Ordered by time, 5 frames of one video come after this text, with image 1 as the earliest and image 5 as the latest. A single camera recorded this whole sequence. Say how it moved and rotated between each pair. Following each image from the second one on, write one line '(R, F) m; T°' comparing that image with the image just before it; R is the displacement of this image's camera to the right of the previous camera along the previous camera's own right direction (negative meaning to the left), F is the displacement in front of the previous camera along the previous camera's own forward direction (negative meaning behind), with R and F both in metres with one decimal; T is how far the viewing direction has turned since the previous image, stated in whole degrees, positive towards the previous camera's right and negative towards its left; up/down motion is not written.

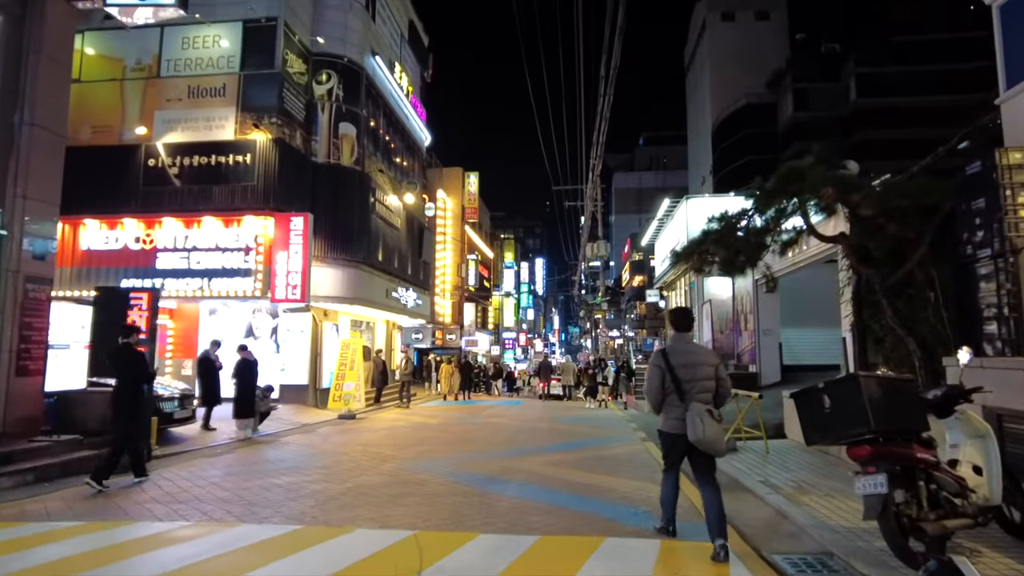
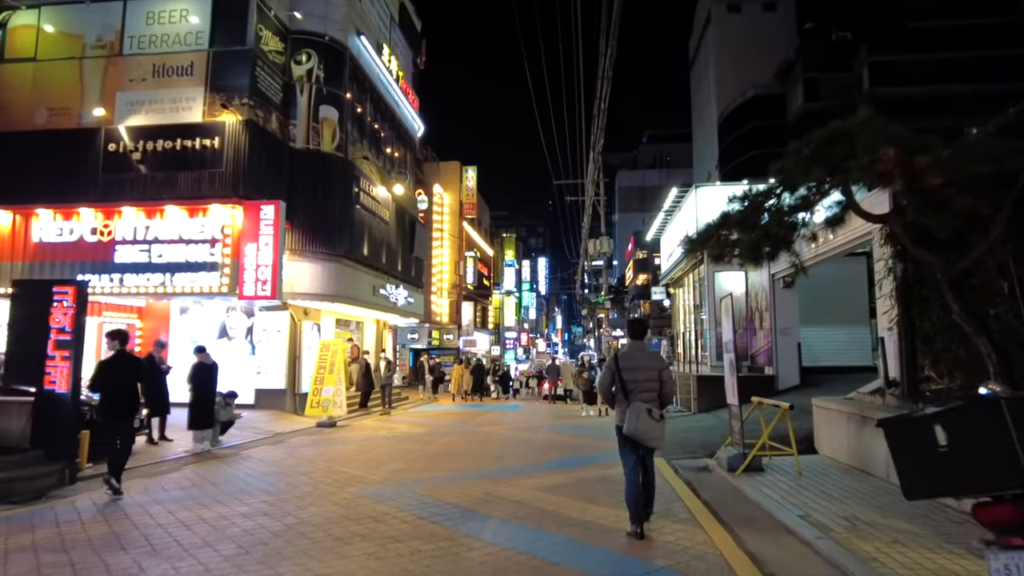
(+0.2, +1.5) m; 0°
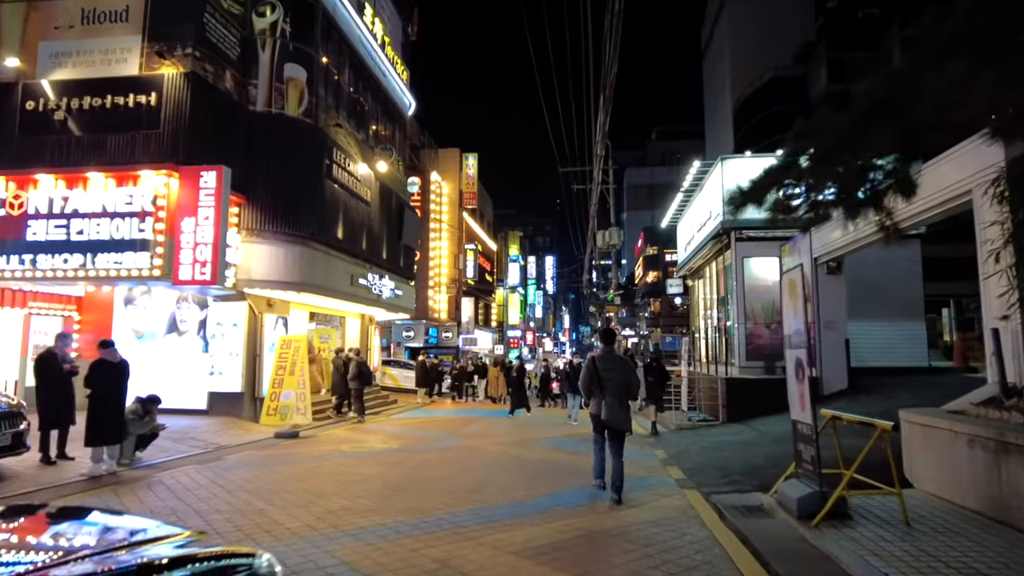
(+0.3, +2.6) m; -1°
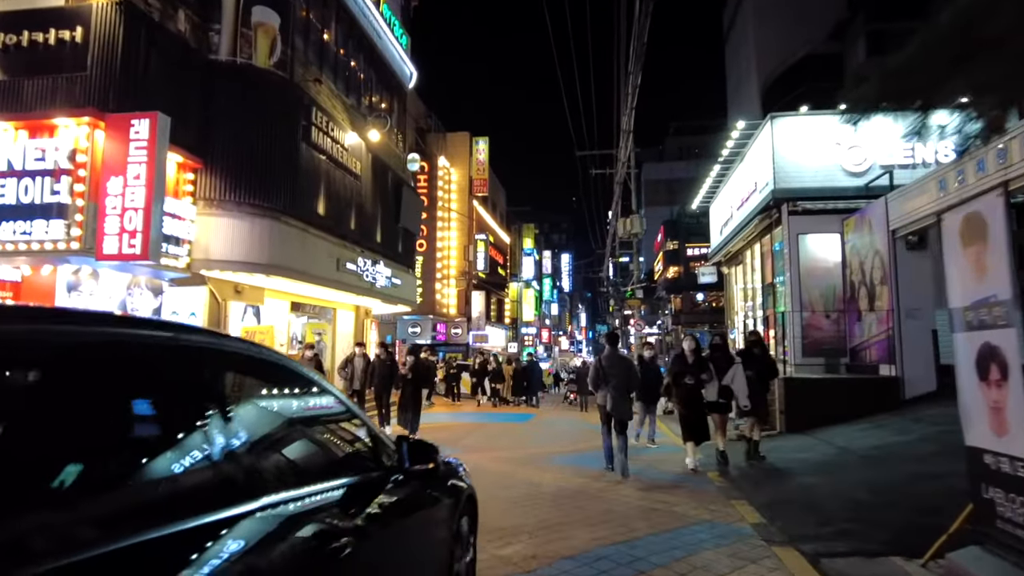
(+0.1, +2.6) m; -1°
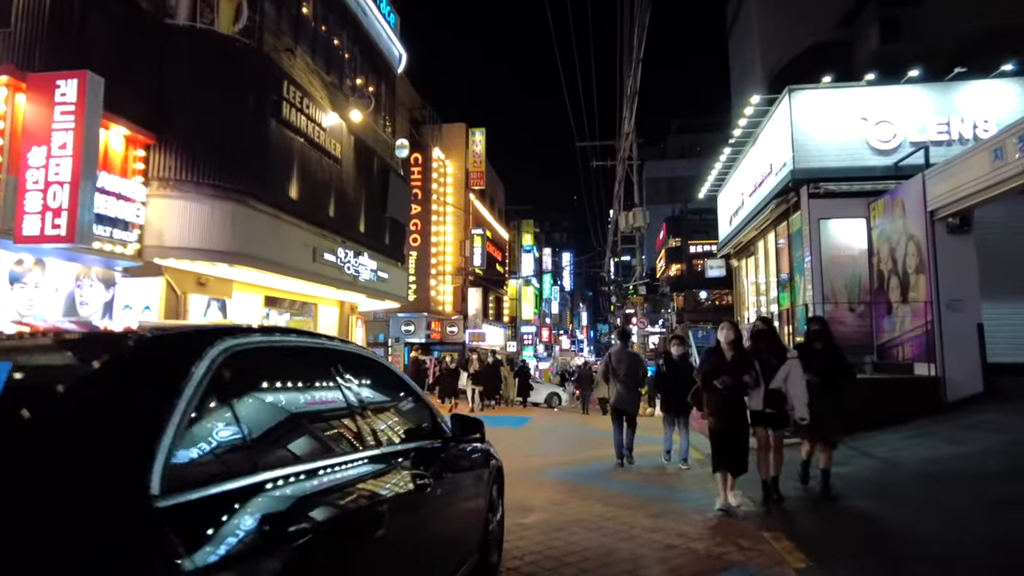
(+0.2, +1.3) m; 0°
